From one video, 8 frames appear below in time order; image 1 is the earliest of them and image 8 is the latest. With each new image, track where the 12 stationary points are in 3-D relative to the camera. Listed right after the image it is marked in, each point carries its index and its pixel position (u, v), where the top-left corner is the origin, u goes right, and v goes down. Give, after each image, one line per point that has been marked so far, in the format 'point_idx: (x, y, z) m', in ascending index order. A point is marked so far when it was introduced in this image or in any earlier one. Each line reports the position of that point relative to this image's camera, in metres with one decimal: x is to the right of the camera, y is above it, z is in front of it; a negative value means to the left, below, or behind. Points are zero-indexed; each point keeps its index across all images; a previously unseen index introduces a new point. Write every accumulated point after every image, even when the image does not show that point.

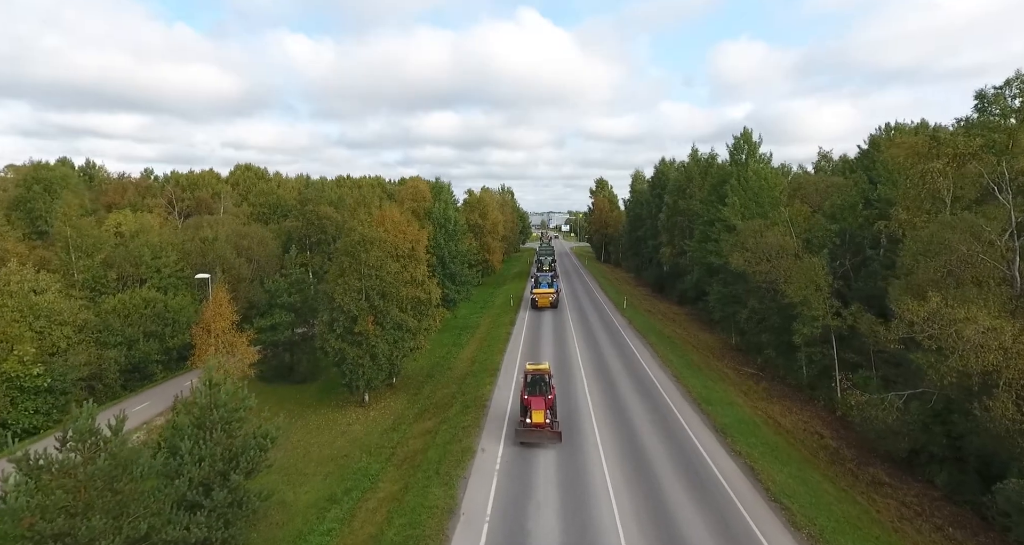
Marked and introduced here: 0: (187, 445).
0: (-8.1, -4.3, +16.0) m
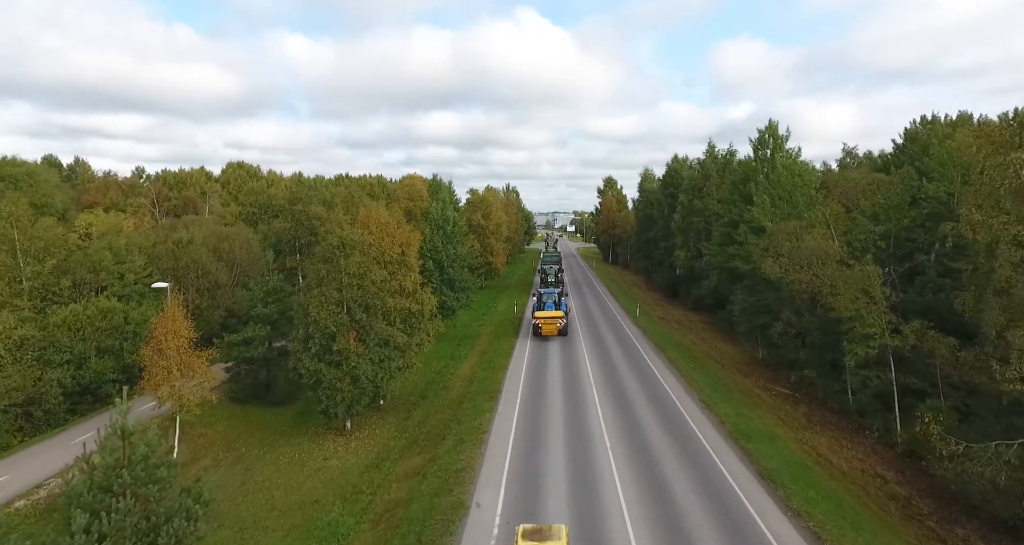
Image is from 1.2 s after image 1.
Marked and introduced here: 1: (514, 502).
0: (-8.1, -4.7, +12.1) m
1: (+0.1, -6.4, +18.4) m
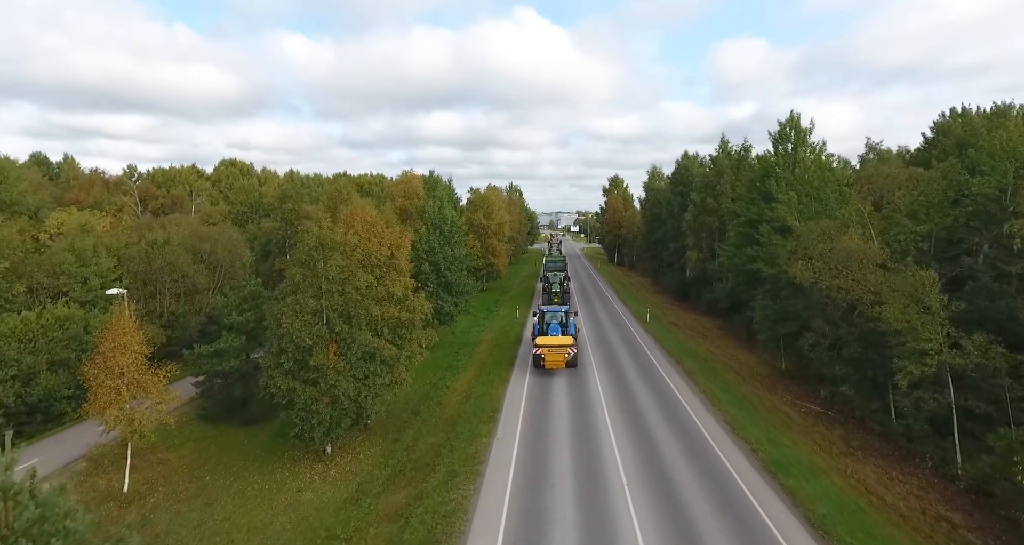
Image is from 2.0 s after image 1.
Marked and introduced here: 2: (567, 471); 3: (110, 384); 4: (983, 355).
0: (-8.2, -4.9, +9.1) m
1: (+0.1, -6.6, +15.4) m
2: (+1.6, -6.1, +19.0) m
3: (-12.3, -3.4, +19.5) m
4: (+14.3, -2.5, +19.3) m
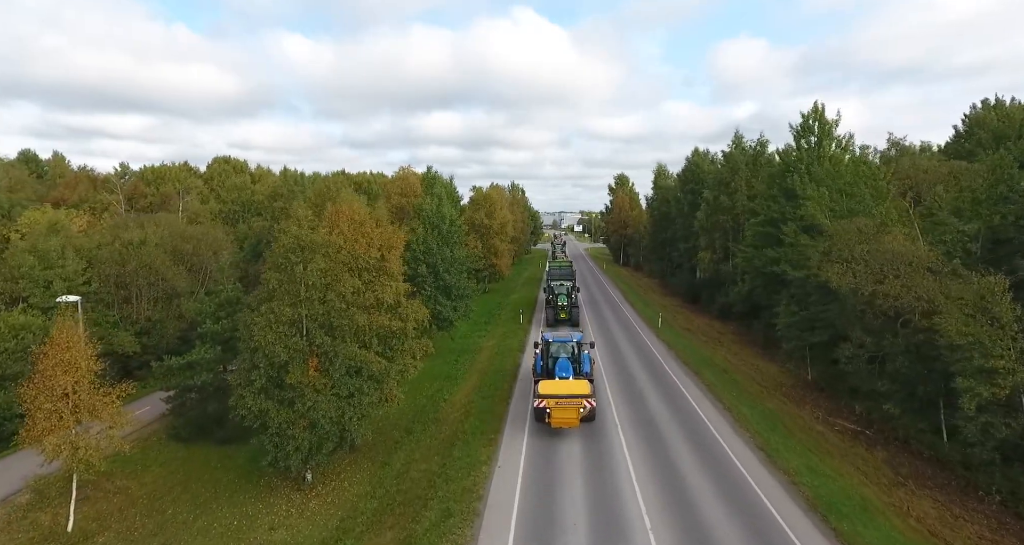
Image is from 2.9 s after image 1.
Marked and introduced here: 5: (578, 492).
0: (-8.1, -5.0, +6.4) m
1: (+0.2, -6.8, +12.7) m
2: (+1.7, -6.2, +16.3) m
3: (-12.2, -3.5, +16.8) m
4: (+14.4, -2.7, +16.5) m
5: (+1.8, -6.0, +17.4) m
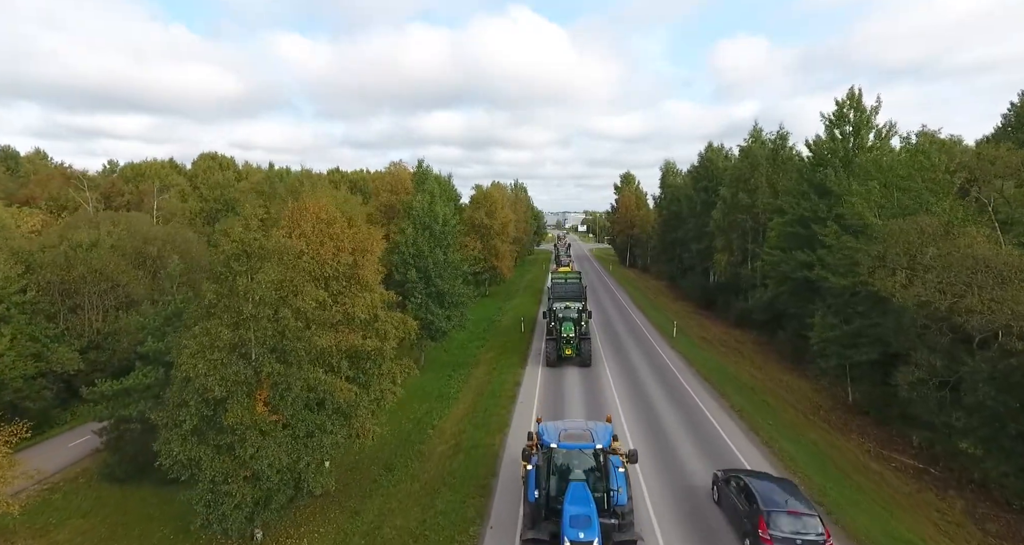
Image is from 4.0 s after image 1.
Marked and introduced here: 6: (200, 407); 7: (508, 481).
0: (-8.3, -5.3, +2.5) m
1: (0.0, -7.1, +8.7) m
2: (+1.6, -6.5, +12.3) m
3: (-12.3, -3.8, +12.9) m
4: (+14.3, -2.9, +12.5) m
5: (+1.7, -6.3, +13.4) m
6: (-7.5, -3.2, +15.4) m
7: (-0.1, -5.9, +18.9) m
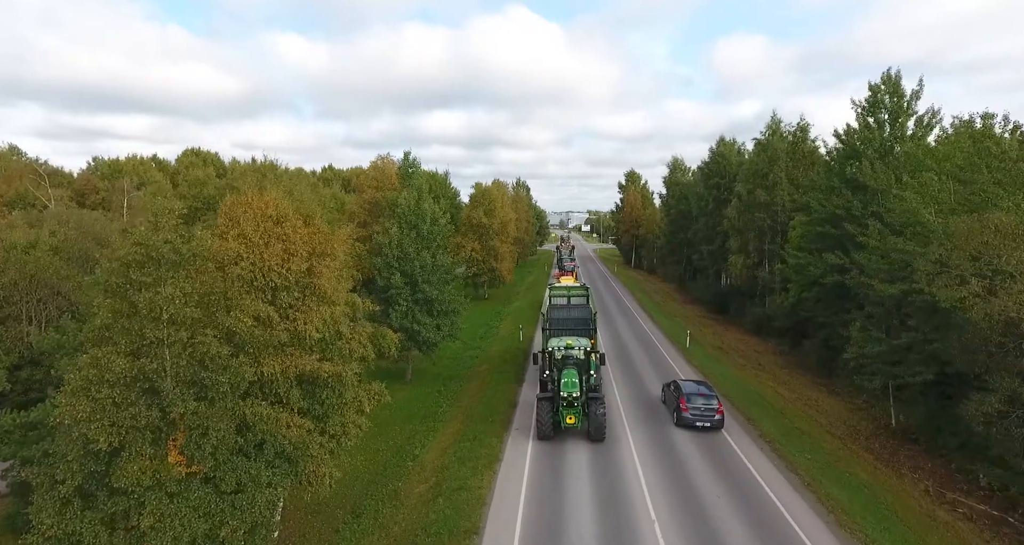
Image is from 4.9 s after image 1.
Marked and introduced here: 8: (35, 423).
0: (-8.7, -5.5, -1.1) m
1: (-0.3, -7.3, +5.1) m
2: (+1.3, -6.7, +8.7) m
3: (-12.7, -4.1, +9.4) m
4: (+13.9, -3.2, +8.8) m
5: (+1.3, -6.5, +9.8) m
6: (-7.8, -3.4, +11.8) m
7: (-0.4, -6.1, +15.2) m
8: (-12.3, -3.9, +16.5) m
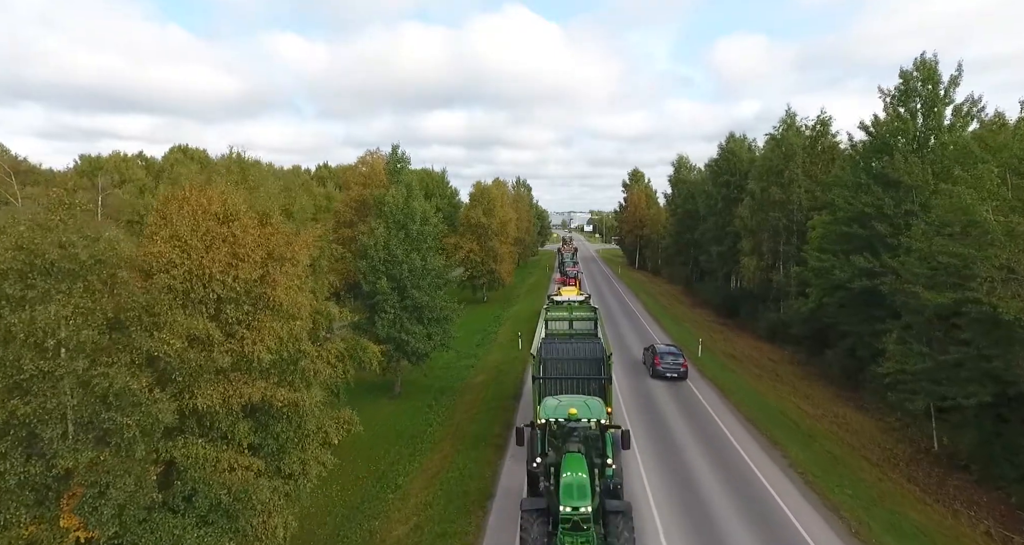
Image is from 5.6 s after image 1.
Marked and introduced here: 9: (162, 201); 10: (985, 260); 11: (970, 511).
0: (-8.9, -5.7, -3.8) m
1: (-0.5, -7.5, +2.4) m
2: (+1.1, -6.9, +6.0) m
3: (-12.9, -4.2, +6.7) m
4: (+13.7, -3.3, +6.0) m
5: (+1.1, -6.7, +7.1) m
6: (-8.0, -3.6, +9.1) m
7: (-0.6, -6.3, +12.5) m
8: (-12.5, -4.0, +13.8) m
9: (-7.8, +1.4, +15.1) m
10: (+12.9, +0.5, +17.3) m
11: (+12.9, -6.7, +17.7) m
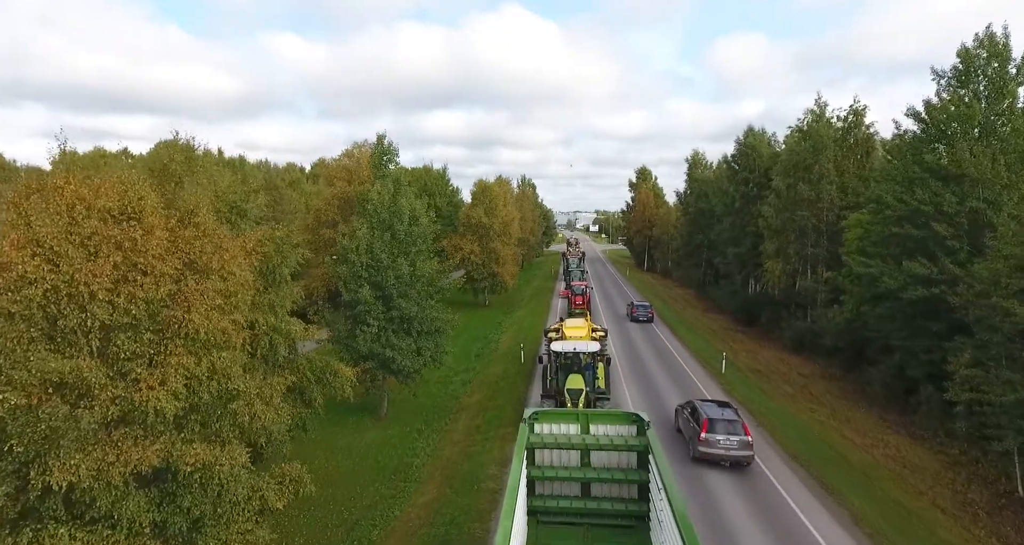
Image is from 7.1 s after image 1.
0: (-9.1, -6.0, -7.3) m
1: (-0.7, -7.7, -1.3) m
2: (+0.9, -7.2, +2.3) m
3: (-13.0, -4.5, +3.2) m
4: (+13.6, -3.6, +2.3) m
5: (+1.0, -7.0, +3.4) m
6: (-8.1, -3.8, +5.5) m
7: (-0.7, -6.5, +8.9) m
8: (-12.6, -4.3, +10.3) m
9: (-7.8, +1.1, +11.5) m
10: (+12.9, +0.2, +13.6) m
11: (+12.9, -7.0, +14.0) m
